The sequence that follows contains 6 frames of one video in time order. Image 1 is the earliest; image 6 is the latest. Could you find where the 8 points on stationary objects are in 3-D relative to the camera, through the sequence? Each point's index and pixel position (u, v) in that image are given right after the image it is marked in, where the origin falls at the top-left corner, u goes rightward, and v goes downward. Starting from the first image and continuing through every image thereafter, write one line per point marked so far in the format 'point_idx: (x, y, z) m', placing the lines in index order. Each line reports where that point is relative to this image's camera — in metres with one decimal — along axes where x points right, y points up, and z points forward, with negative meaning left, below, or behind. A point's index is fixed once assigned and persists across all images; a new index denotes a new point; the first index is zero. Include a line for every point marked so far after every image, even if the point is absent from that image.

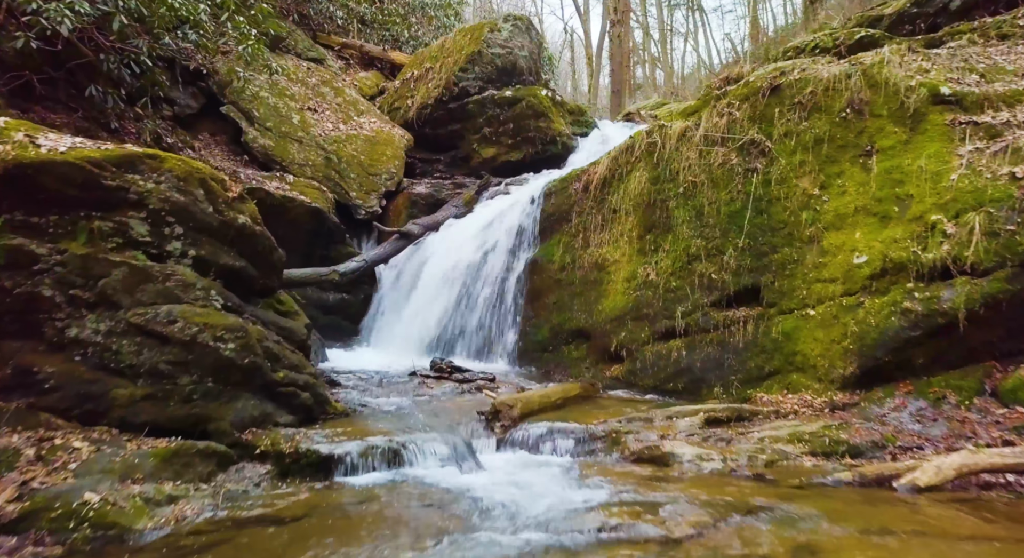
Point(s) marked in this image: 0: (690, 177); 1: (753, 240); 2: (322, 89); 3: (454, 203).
0: (+1.9, +1.1, +5.7) m
1: (+2.3, +0.4, +5.1) m
2: (-3.7, +3.6, +10.1) m
3: (-1.1, +1.3, +9.4) m
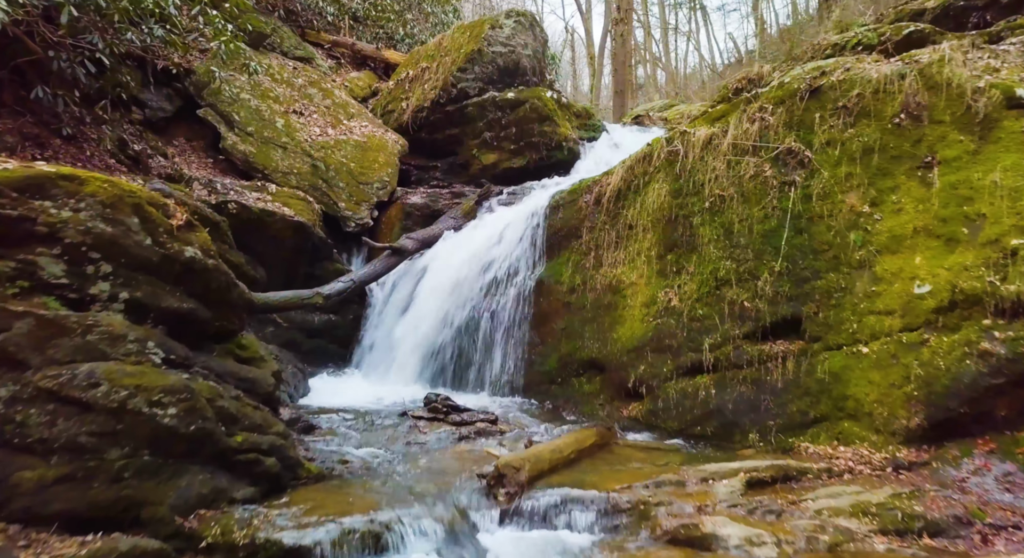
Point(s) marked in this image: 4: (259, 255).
0: (+2.0, +0.8, +5.1) m
1: (+2.3, +0.1, +4.5) m
2: (-3.7, +3.4, +9.5) m
3: (-1.0, +1.0, +8.8) m
4: (-3.1, +0.3, +6.6) m
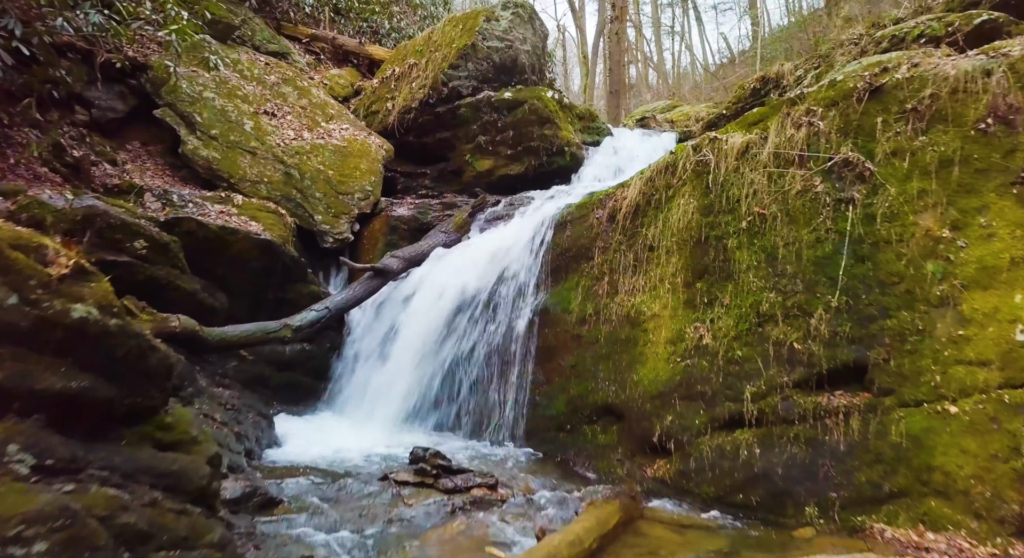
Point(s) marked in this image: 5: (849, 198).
0: (+2.0, +0.6, +4.3) m
1: (+2.4, -0.1, +3.7) m
2: (-3.7, +3.1, +8.6) m
3: (-1.1, +0.7, +8.0) m
4: (-3.1, 0.0, +5.7) m
5: (+2.5, +0.6, +3.9) m
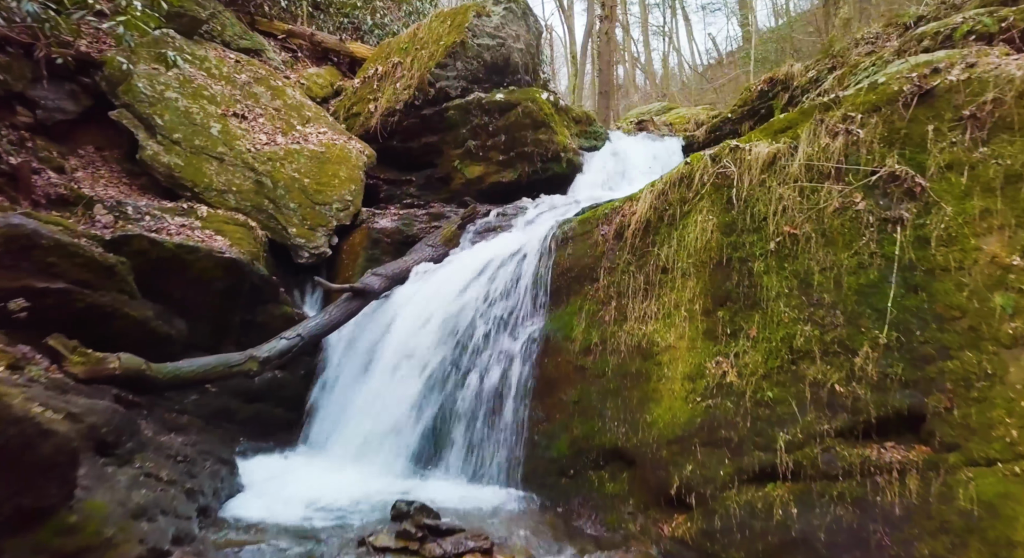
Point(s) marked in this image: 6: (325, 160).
0: (+2.0, +0.4, +3.8) m
1: (+2.4, -0.3, +3.2) m
2: (-3.9, +2.9, +8.0) m
3: (-1.2, +0.5, +7.4) m
4: (-3.2, -0.2, +5.1) m
5: (+2.4, +0.4, +3.4) m
6: (-2.8, +1.7, +7.9) m
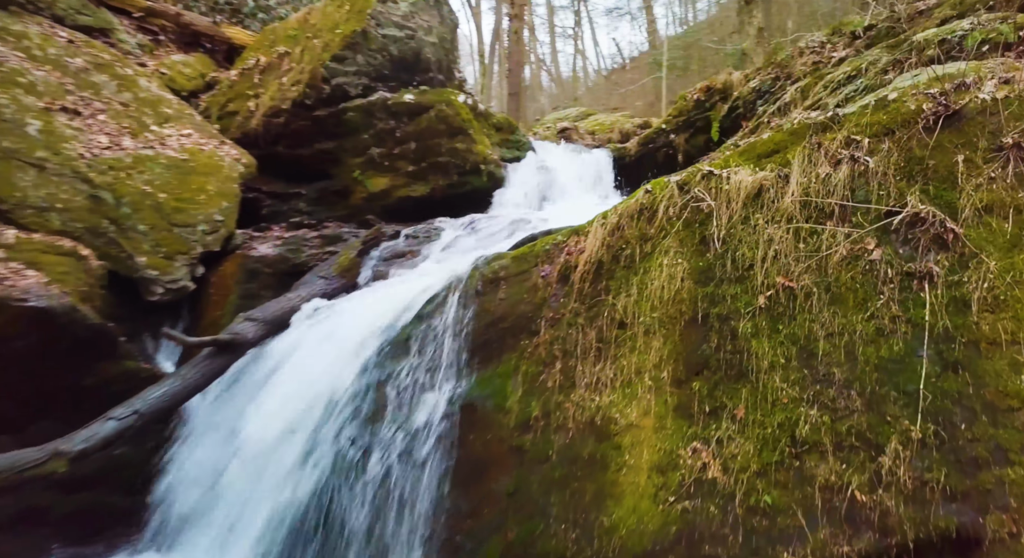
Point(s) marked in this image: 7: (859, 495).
0: (+1.5, 0.0, +3.0) m
1: (+2.0, -0.7, +2.4) m
2: (-4.9, +2.4, +6.3) m
3: (-2.1, +0.1, +6.1) m
4: (-3.8, -0.7, +3.5) m
5: (+2.0, 0.0, +2.6) m
6: (-3.8, +1.3, +6.3) m
7: (+1.7, -1.0, +2.5) m
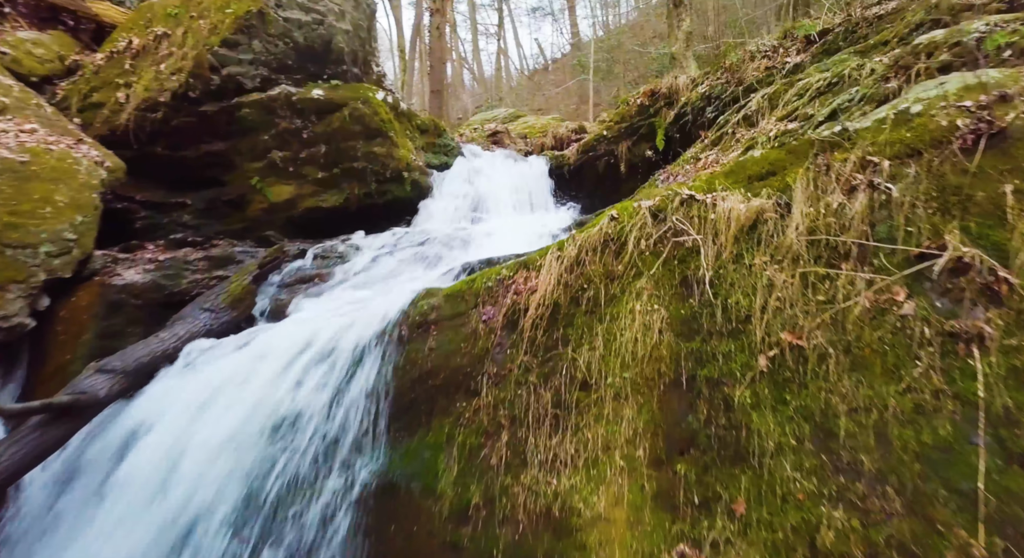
0: (+1.2, -0.3, +2.4) m
1: (+1.8, -0.9, +1.9) m
2: (-5.6, +2.1, +4.8) m
3: (-2.8, -0.2, +5.0) m
4: (-4.1, -1.0, +2.2) m
5: (+1.8, -0.2, +2.1) m
6: (-4.5, +1.0, +5.0) m
7: (+1.4, -1.3, +1.9) m
